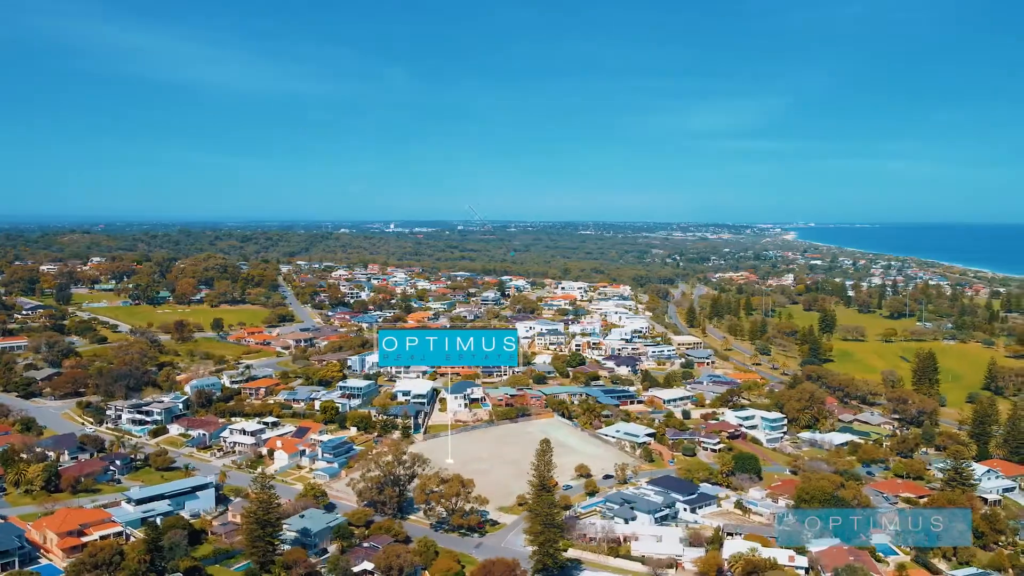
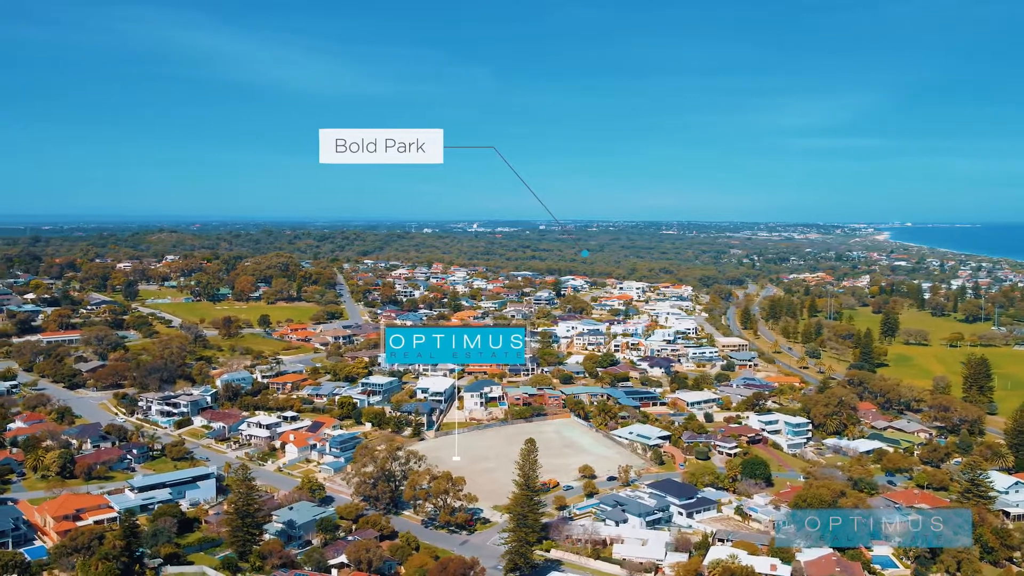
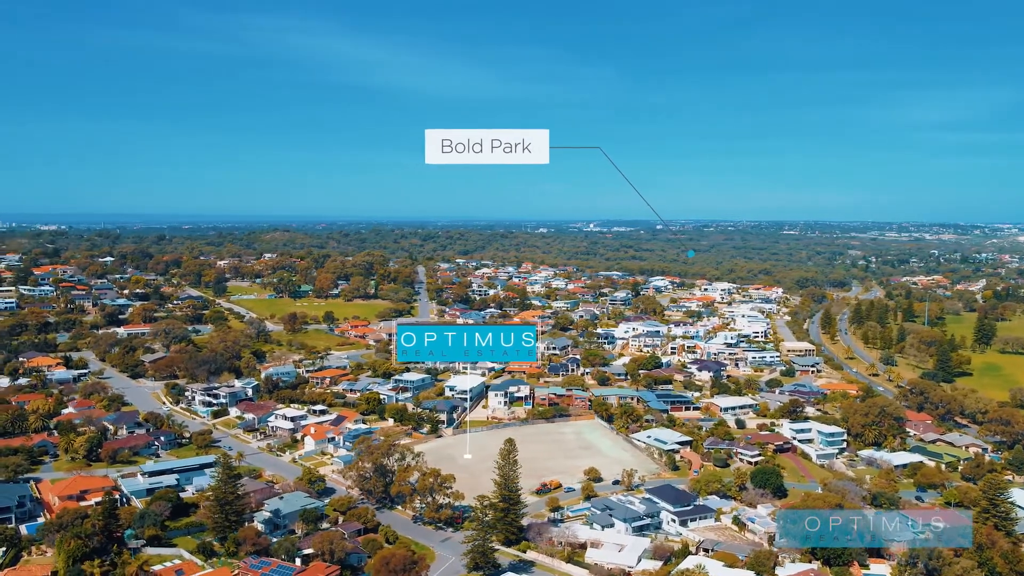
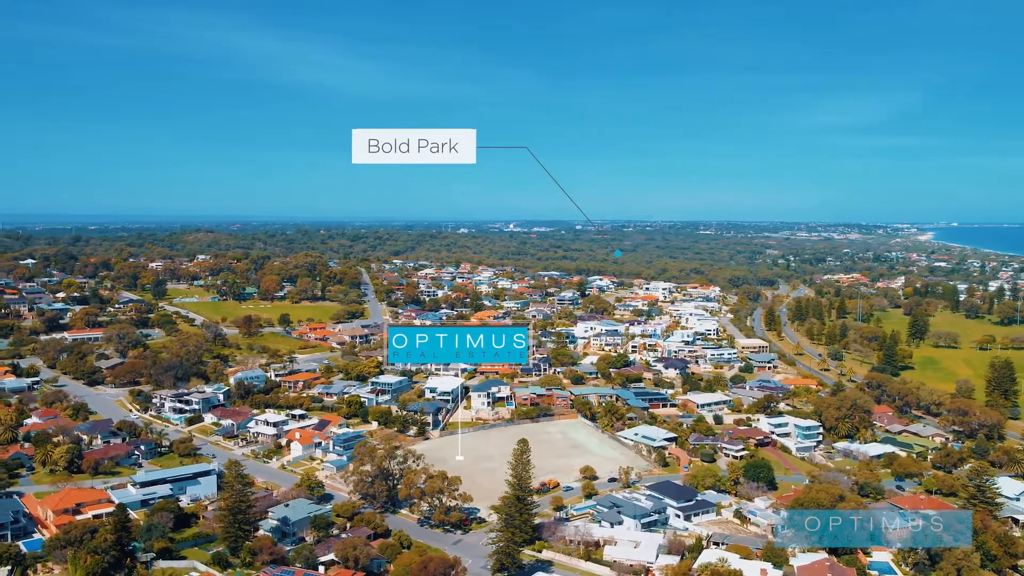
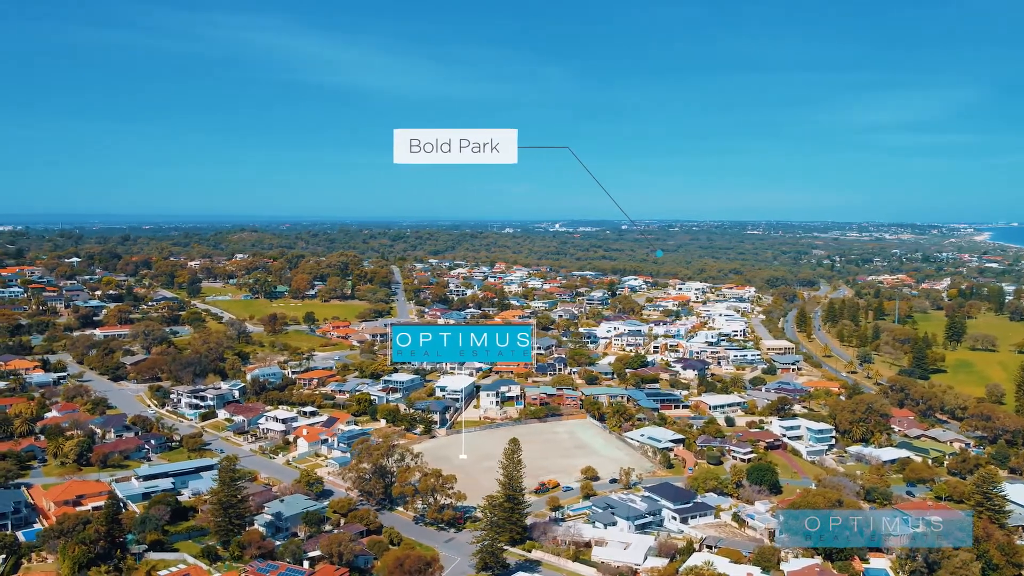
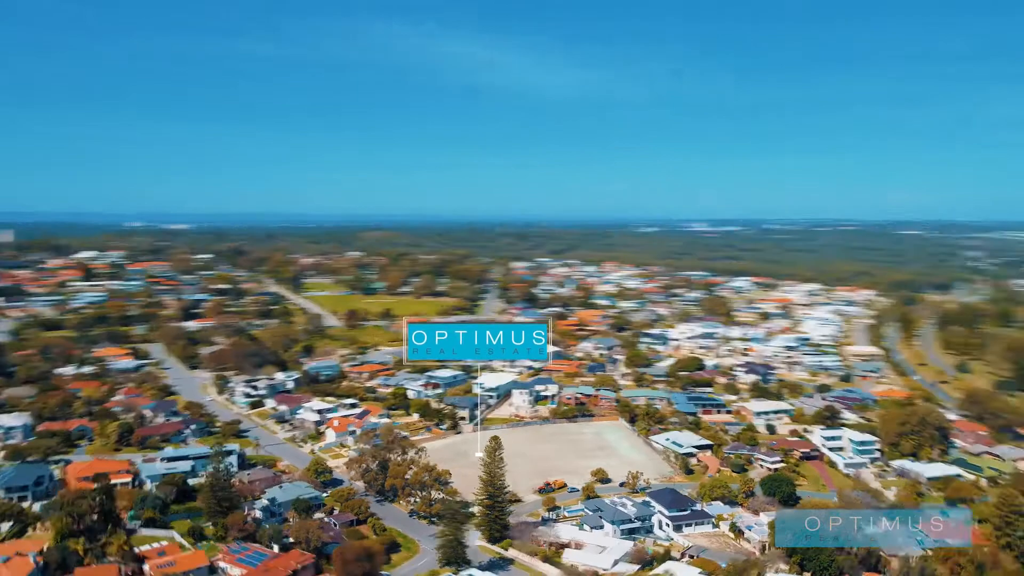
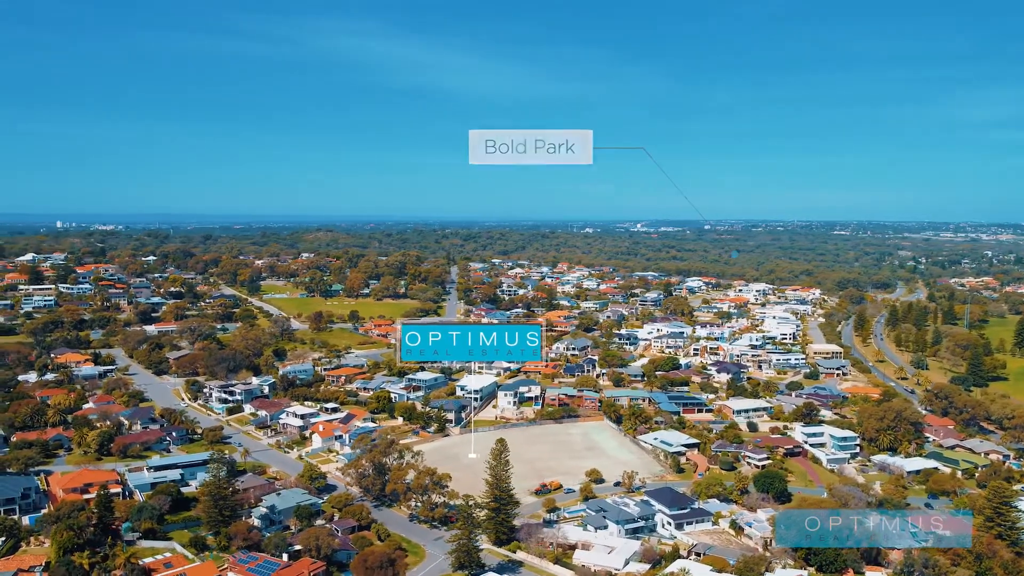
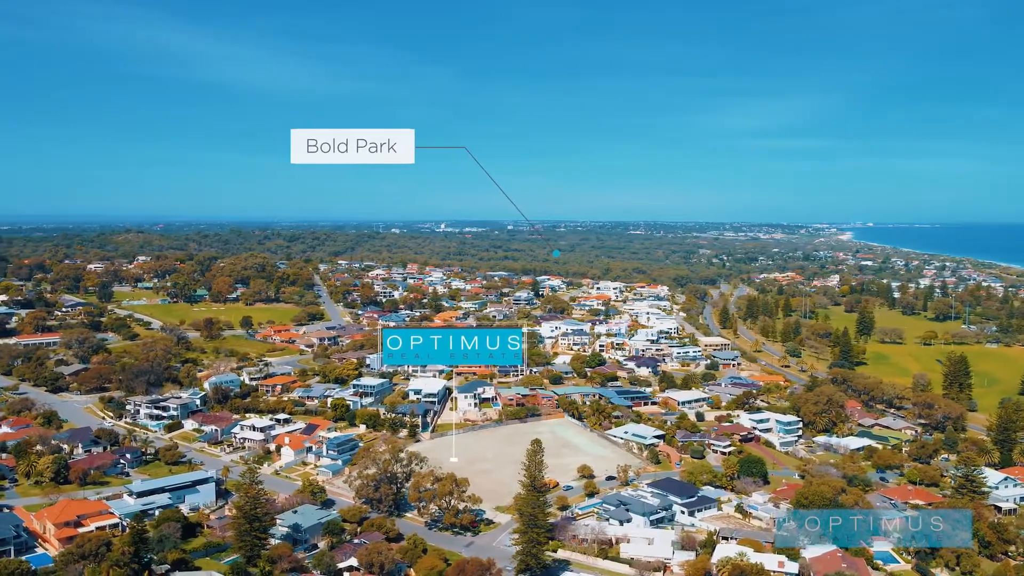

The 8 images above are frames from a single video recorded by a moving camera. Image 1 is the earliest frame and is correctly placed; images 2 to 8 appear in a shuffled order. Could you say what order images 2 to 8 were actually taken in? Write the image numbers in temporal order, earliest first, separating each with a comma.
8, 2, 4, 5, 3, 7, 6
